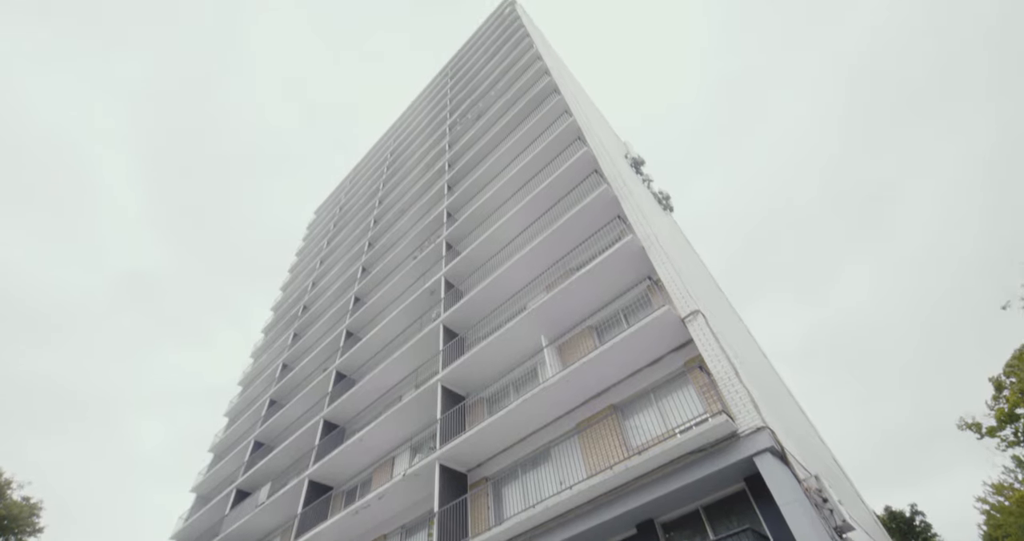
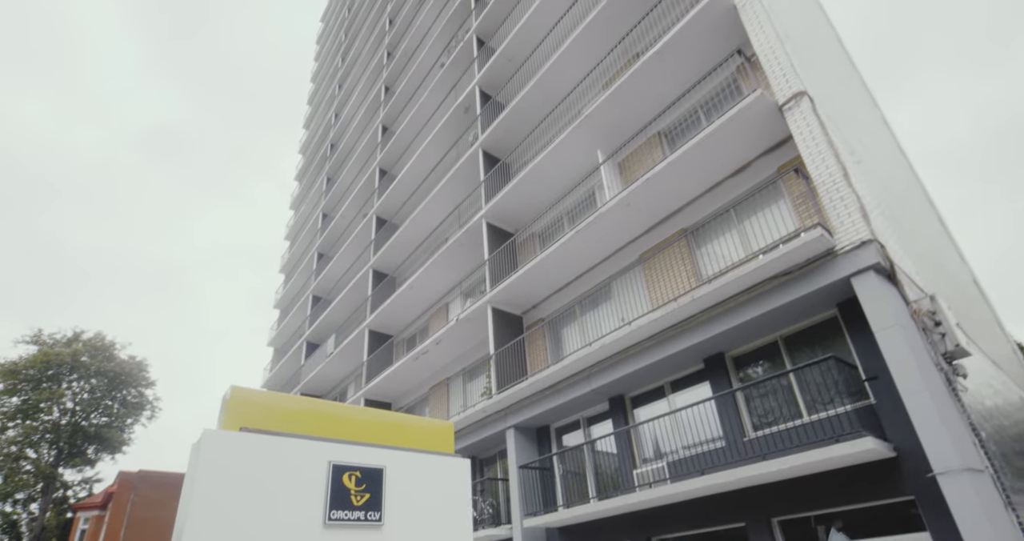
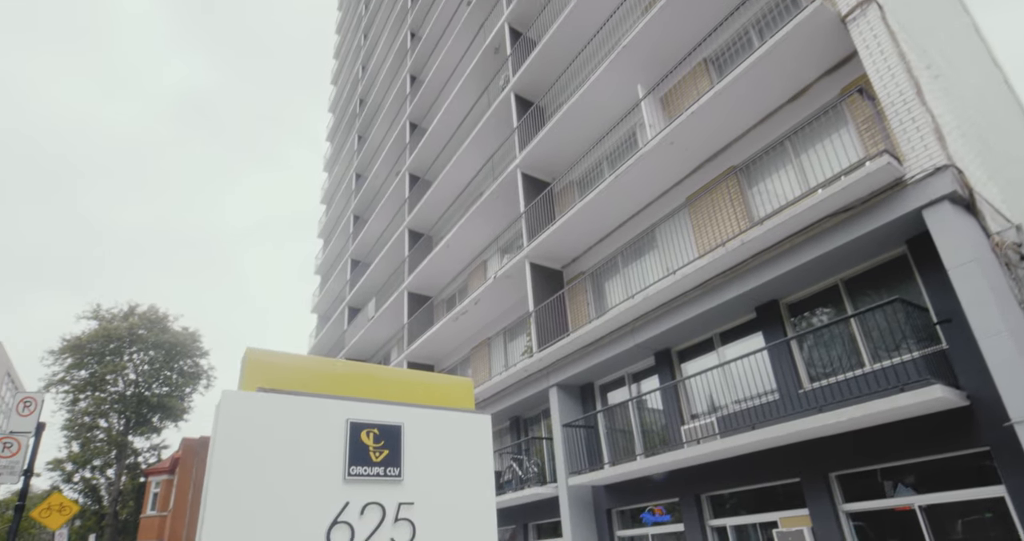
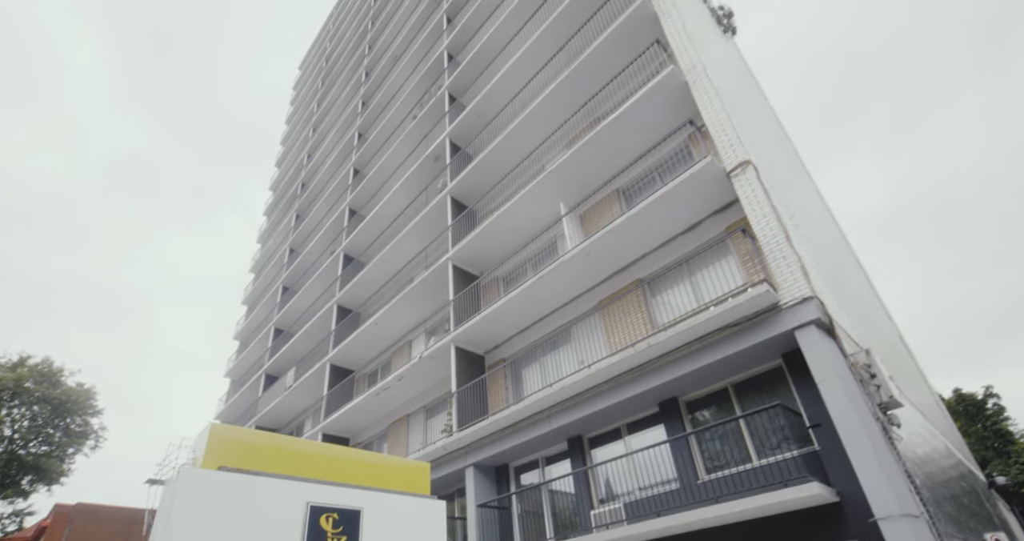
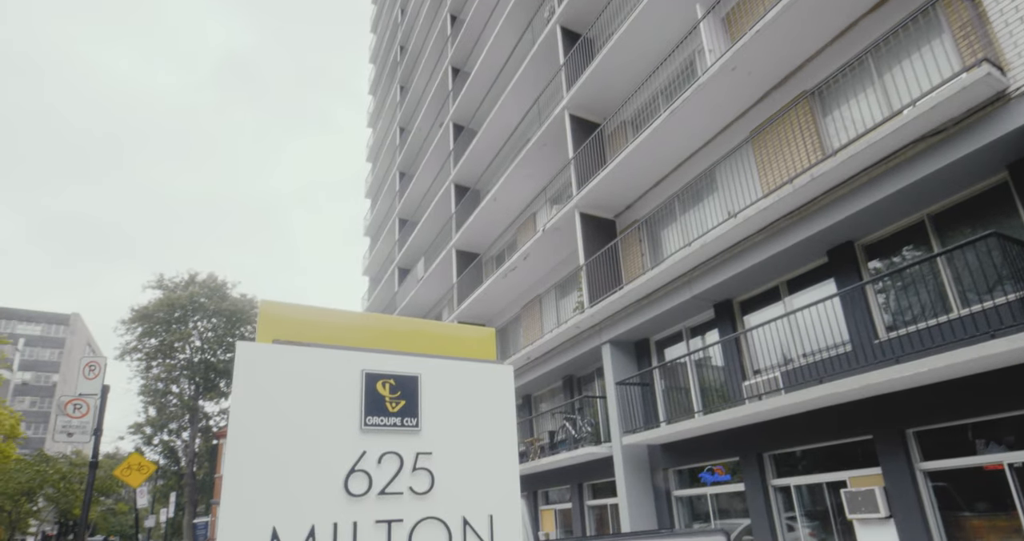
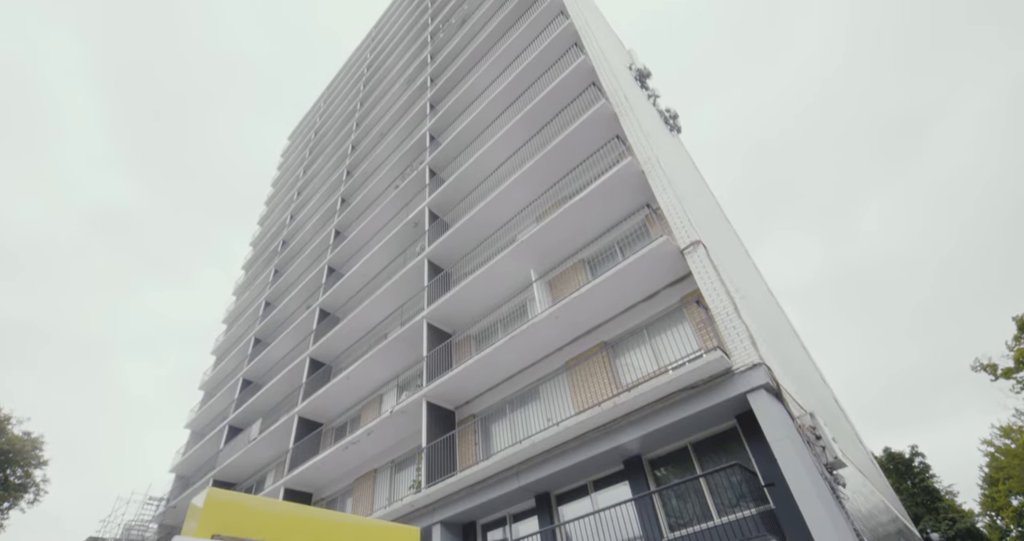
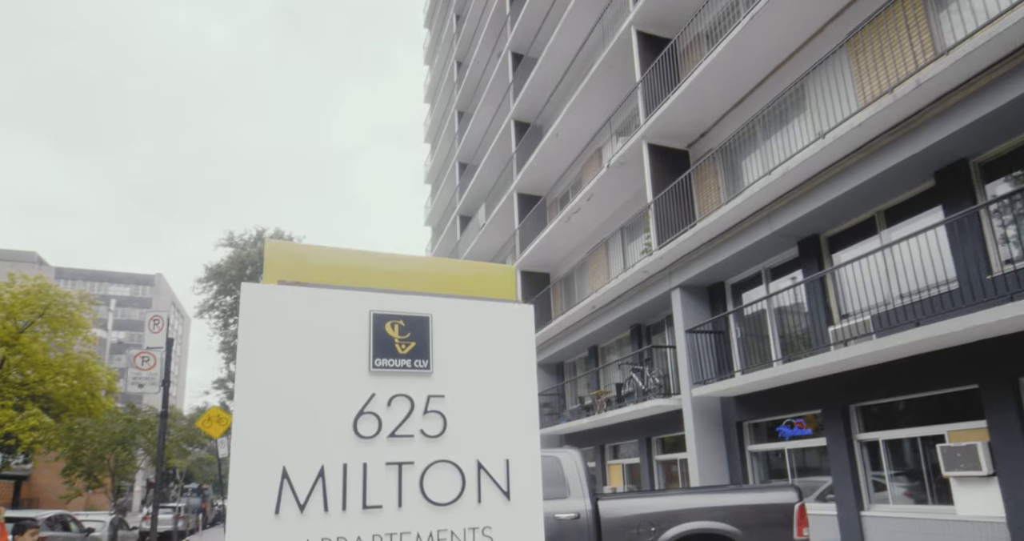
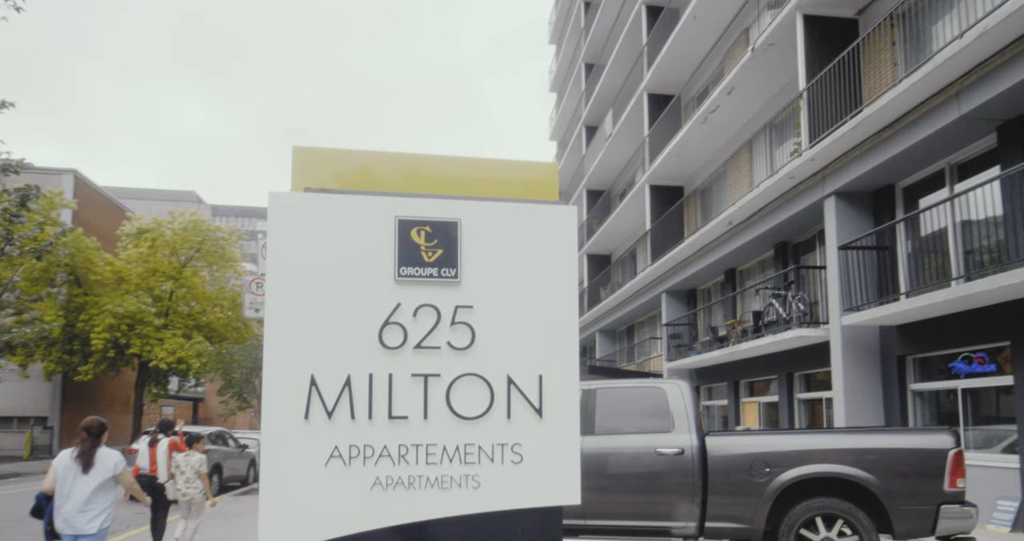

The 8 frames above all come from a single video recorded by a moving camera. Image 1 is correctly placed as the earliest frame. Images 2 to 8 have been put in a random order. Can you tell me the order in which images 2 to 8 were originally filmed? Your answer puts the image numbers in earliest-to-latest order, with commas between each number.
6, 4, 2, 3, 5, 7, 8
